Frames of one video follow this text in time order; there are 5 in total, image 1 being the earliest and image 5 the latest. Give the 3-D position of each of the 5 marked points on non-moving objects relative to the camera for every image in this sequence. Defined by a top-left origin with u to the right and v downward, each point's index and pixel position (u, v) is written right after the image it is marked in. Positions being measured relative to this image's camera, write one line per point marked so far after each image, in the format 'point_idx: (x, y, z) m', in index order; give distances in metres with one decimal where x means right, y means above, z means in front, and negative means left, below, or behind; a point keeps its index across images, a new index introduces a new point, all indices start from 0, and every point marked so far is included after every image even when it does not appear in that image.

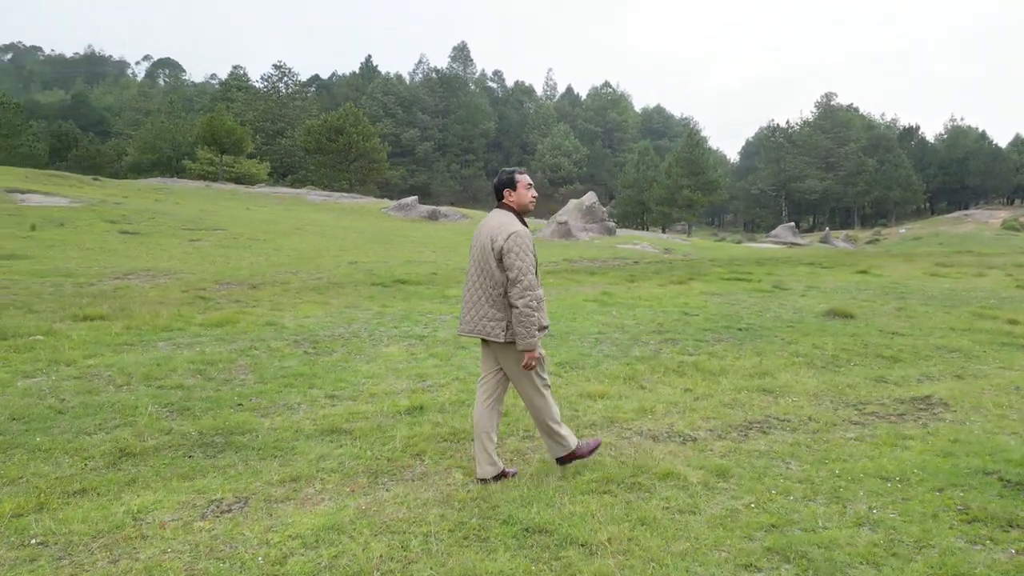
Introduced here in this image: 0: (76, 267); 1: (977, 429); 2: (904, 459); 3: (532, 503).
0: (-9.8, +0.5, +16.7) m
1: (+3.6, -1.1, +5.7) m
2: (+2.6, -1.2, +5.0) m
3: (+0.1, -1.2, +4.1) m
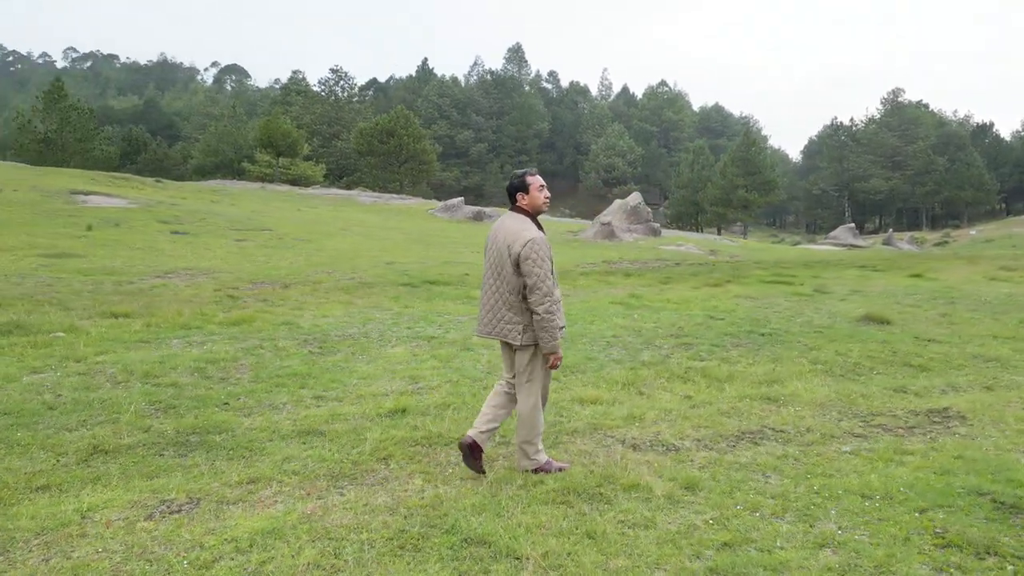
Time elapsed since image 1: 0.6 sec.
0: (-9.1, +0.5, +17.3) m
1: (+3.4, -1.2, +5.3) m
2: (+2.4, -1.2, +4.6) m
3: (-0.2, -1.2, +4.0) m
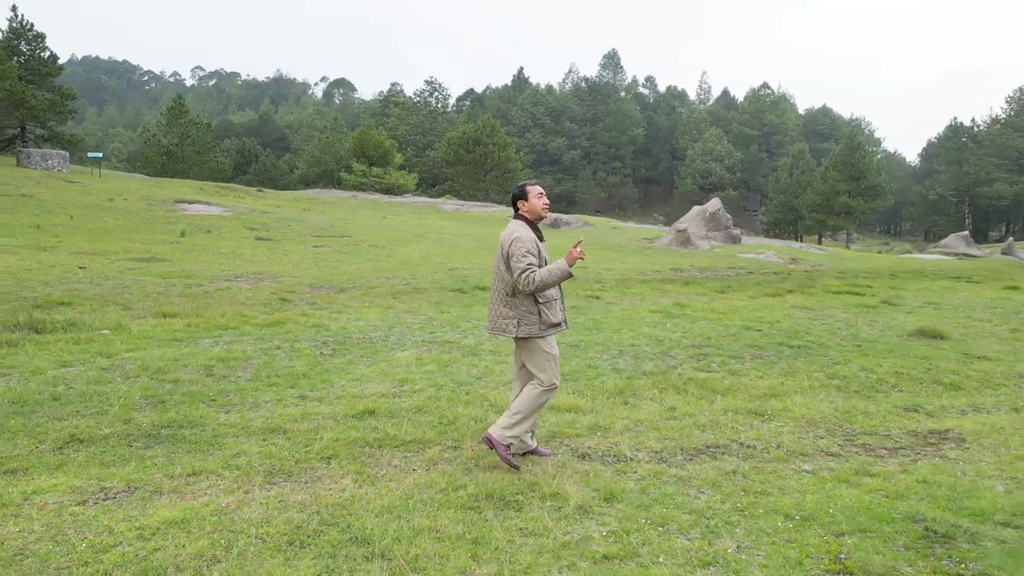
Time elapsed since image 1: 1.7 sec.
0: (-7.8, +0.4, +18.5) m
1: (+3.1, -1.2, +5.0) m
2: (+1.9, -1.2, +4.4) m
3: (-0.7, -1.2, +4.1) m
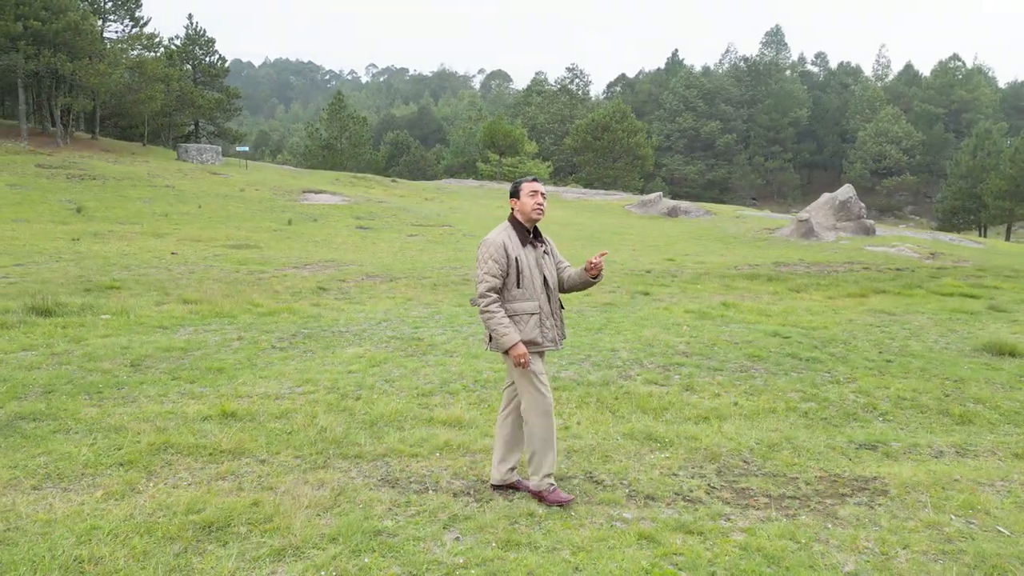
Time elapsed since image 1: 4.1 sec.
0: (-6.1, +0.8, +19.3) m
1: (+1.7, -1.3, +3.8) m
2: (+0.4, -1.3, +3.5) m
3: (-2.2, -1.3, +3.8) m
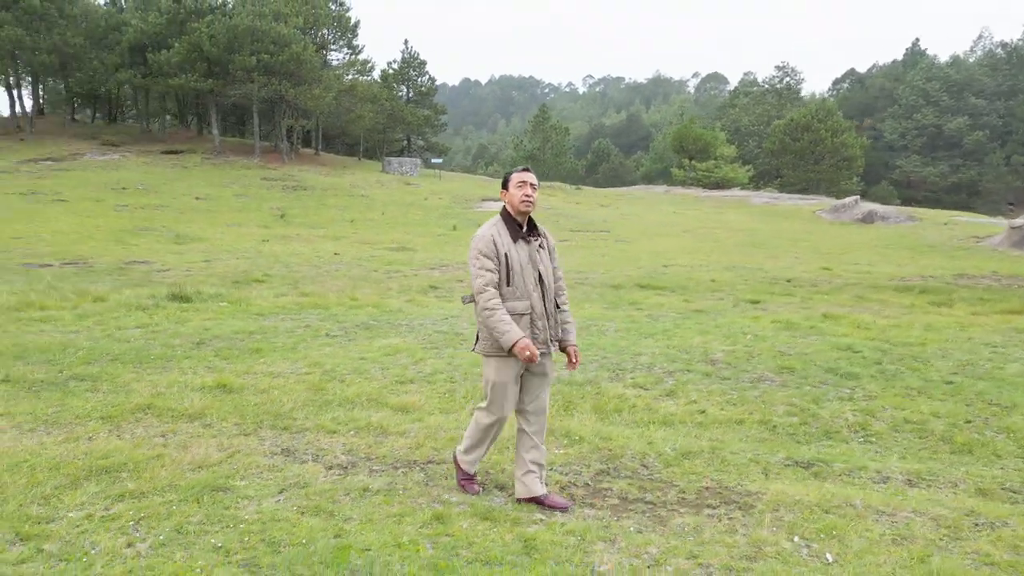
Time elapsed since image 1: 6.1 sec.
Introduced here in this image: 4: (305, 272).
0: (-2.4, +0.8, +20.7) m
1: (+0.5, -1.3, +3.7) m
2: (-0.7, -1.2, +3.7) m
3: (-3.2, -1.1, +4.7) m
4: (-4.7, +0.3, +16.8) m
